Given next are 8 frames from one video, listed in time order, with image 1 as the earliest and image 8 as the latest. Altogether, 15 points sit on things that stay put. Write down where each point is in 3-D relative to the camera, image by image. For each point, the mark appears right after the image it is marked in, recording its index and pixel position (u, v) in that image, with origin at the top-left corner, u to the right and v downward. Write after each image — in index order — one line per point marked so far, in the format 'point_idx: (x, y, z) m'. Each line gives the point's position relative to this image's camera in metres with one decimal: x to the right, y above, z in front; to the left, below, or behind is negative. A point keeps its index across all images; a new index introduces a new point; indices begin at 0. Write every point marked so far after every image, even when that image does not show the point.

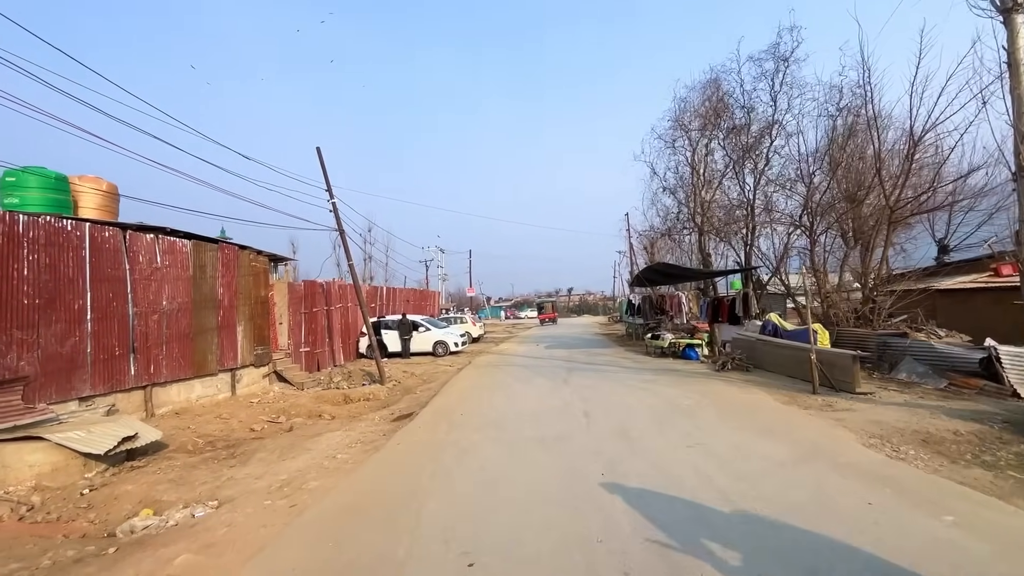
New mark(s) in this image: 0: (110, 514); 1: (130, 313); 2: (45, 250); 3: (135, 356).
0: (-5.1, -2.8, +6.1) m
1: (-8.3, -0.5, +10.5) m
2: (-8.6, +0.7, +8.9) m
3: (-8.2, -1.5, +10.5) m
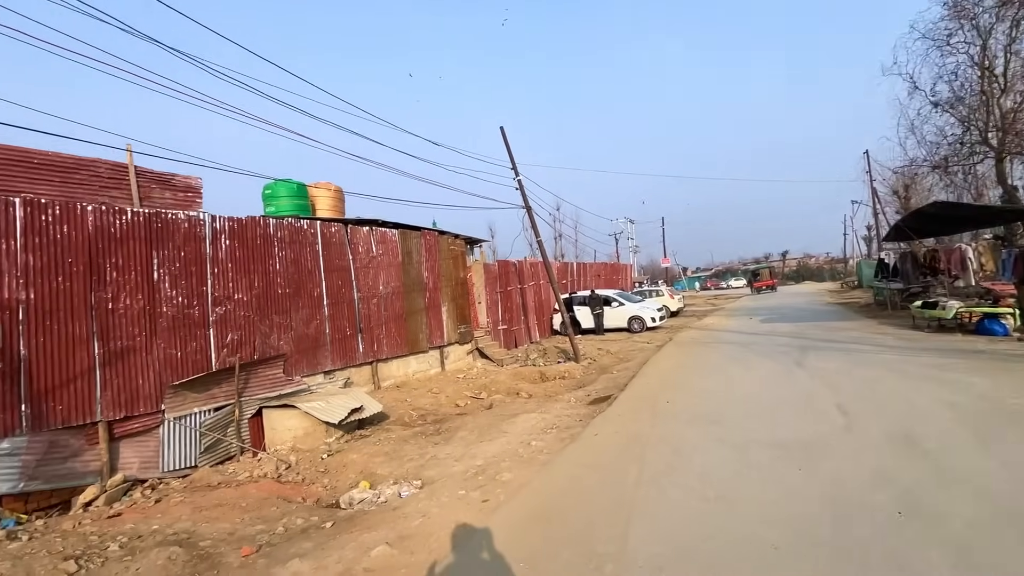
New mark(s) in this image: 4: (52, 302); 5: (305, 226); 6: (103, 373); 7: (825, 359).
0: (-2.4, -2.7, +6.6) m
1: (-3.8, -0.2, +11.9) m
2: (-4.8, +0.9, +10.5) m
3: (-3.7, -1.2, +11.9) m
4: (-6.9, -0.2, +7.3) m
5: (-4.7, +1.4, +10.9) m
6: (-6.5, -1.4, +7.7) m
7: (+6.2, -1.4, +9.5) m
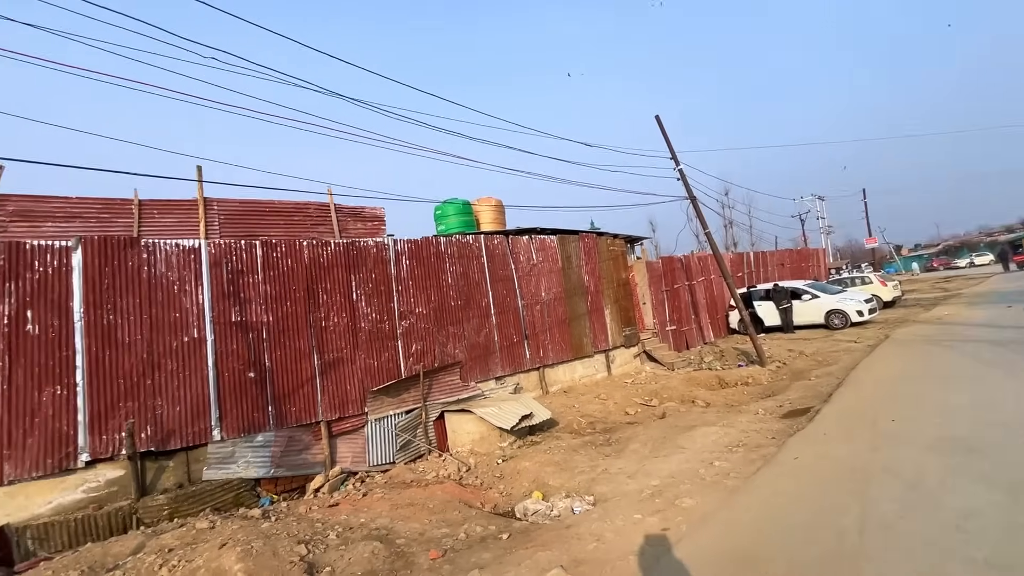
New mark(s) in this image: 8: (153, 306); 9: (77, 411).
0: (0.0, -2.8, +6.8) m
1: (+0.2, -0.4, +12.2) m
2: (-1.2, +0.6, +11.2) m
3: (+0.4, -1.4, +12.2) m
4: (-4.2, -0.7, +8.9) m
5: (-1.0, +1.1, +11.6) m
6: (-3.6, -1.8, +9.1) m
7: (+8.9, -1.1, +6.8) m
8: (-5.9, -0.3, +8.0) m
9: (-6.6, -1.8, +7.3) m
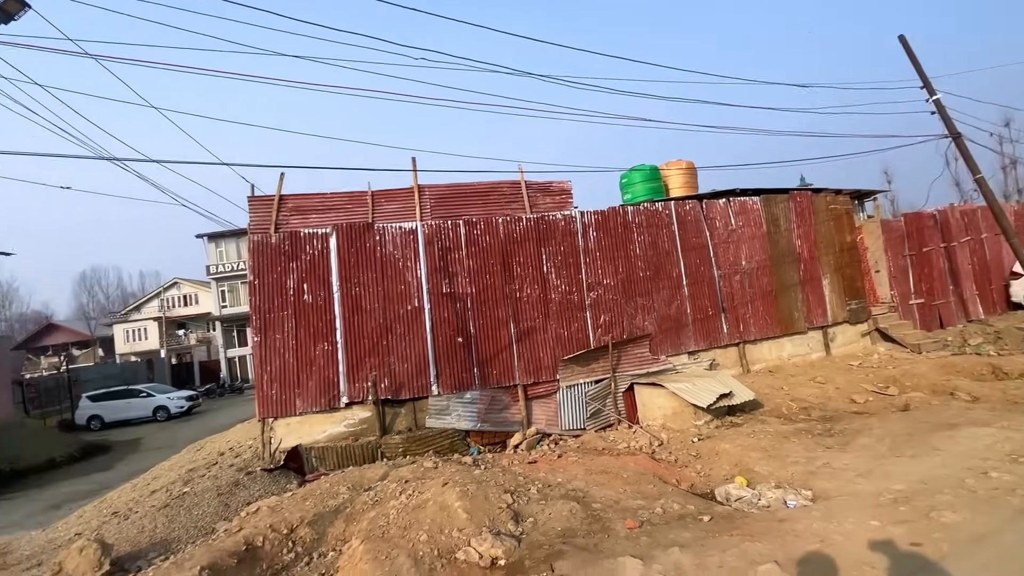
0: (+2.7, -2.4, +6.4) m
1: (+4.8, +0.3, +11.3) m
2: (+3.0, +1.3, +10.8) m
3: (+4.9, -0.6, +11.2) m
4: (-0.6, -0.1, +9.8) m
5: (+3.4, +1.8, +11.0) m
6: (+0.1, -1.2, +9.8) m
7: (+10.9, -0.6, +3.0) m
8: (-2.5, +0.2, +9.6) m
9: (-3.3, -1.4, +9.3) m
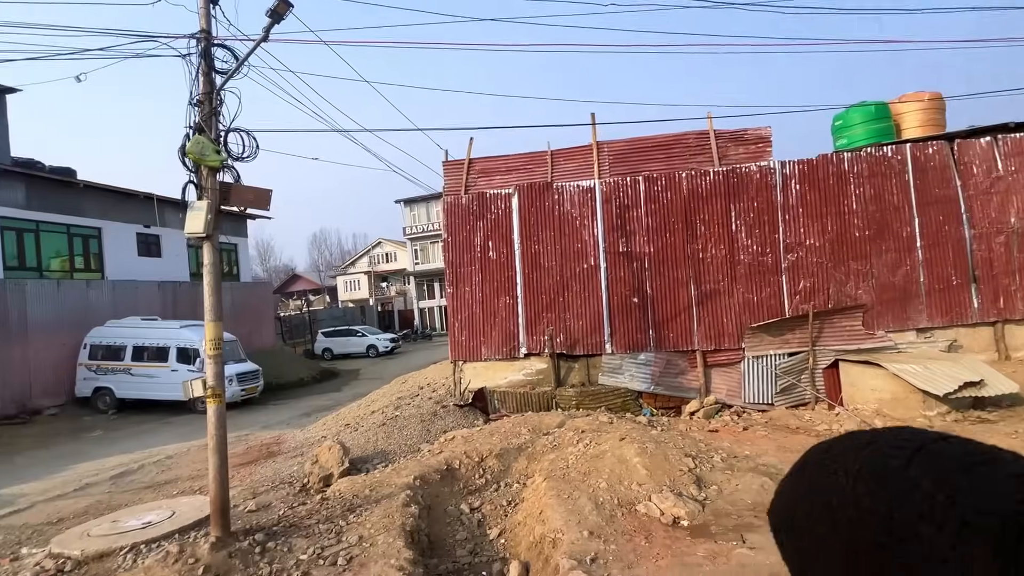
0: (+4.8, -2.0, +5.3) m
1: (+8.5, +1.0, +9.0) m
2: (+6.7, +2.0, +9.0) m
3: (+8.6, 0.0, +8.9) m
4: (+2.9, +0.7, +9.4) m
5: (+7.1, +2.5, +9.1) m
6: (+3.6, -0.4, +9.3) m
7: (+11.5, -0.8, -0.8) m
8: (+1.0, +1.0, +9.8) m
9: (+0.1, -0.5, +9.9) m
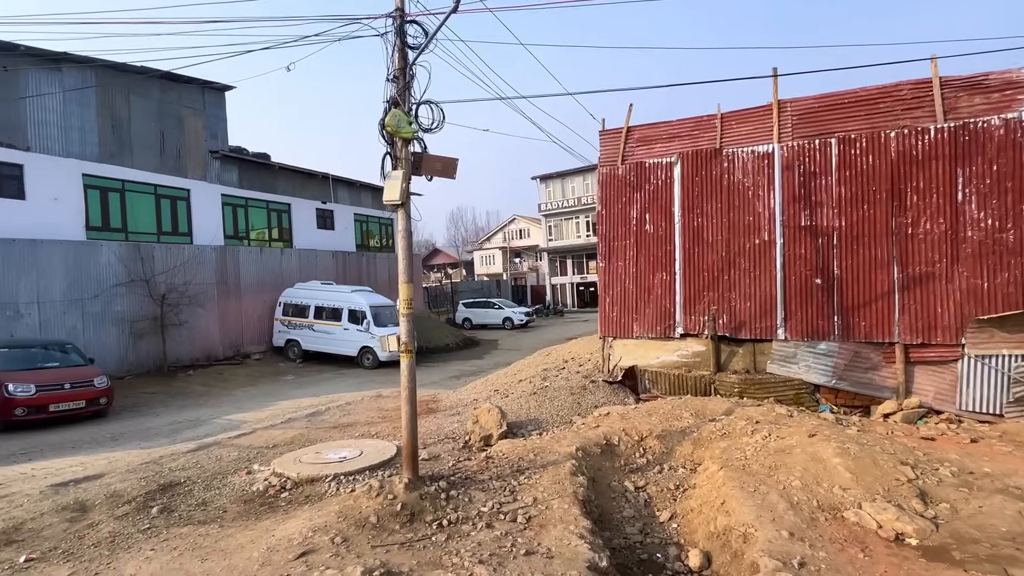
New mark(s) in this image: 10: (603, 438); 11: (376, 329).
0: (+6.5, -1.9, +3.8) m
1: (+11.0, +1.0, +6.2) m
2: (+9.3, +2.1, +6.7) m
3: (+11.1, +0.1, +6.2) m
4: (+5.8, +1.0, +8.0) m
5: (+9.8, +2.7, +6.6) m
6: (+6.3, -0.2, +7.8) m
7: (+11.4, -1.2, -3.9) m
8: (+4.0, +1.4, +8.9) m
9: (+3.1, -0.1, +9.3) m
10: (+1.2, -2.0, +6.5) m
11: (-4.9, -1.5, +17.3) m
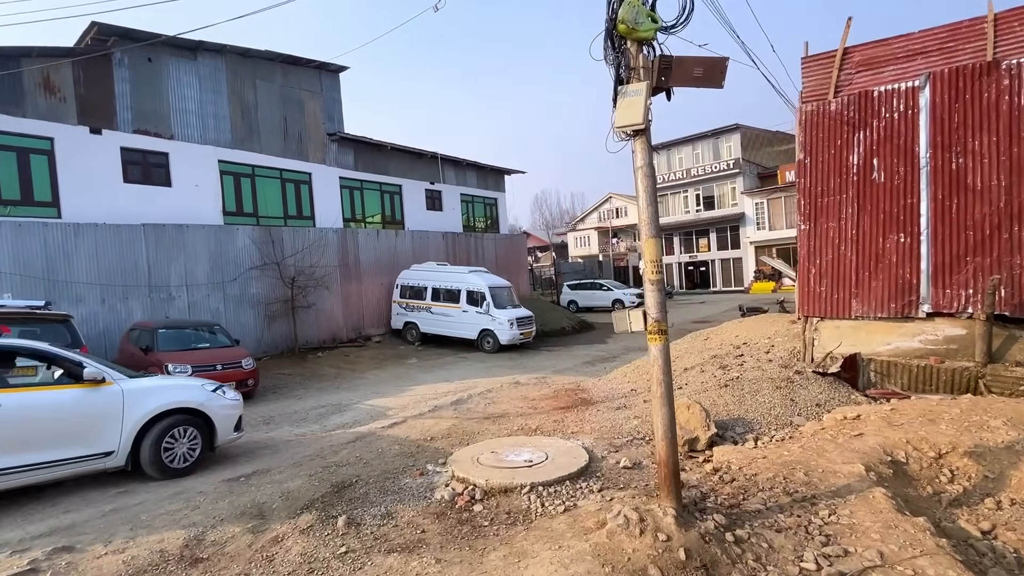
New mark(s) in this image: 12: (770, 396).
0: (+8.4, -1.5, +1.2) m
1: (+13.2, +1.5, +2.7) m
2: (+11.6, +2.6, +3.4) m
3: (+13.3, +0.6, +2.7) m
4: (+8.4, +1.5, +5.4) m
5: (+12.0, +3.2, +3.2) m
6: (+8.9, +0.3, +5.1) m
7: (+11.9, -1.0, -7.2) m
8: (+6.8, +1.9, +6.5) m
9: (+6.0, +0.4, +7.1) m
10: (+3.7, -1.6, +4.7) m
11: (-0.5, -0.8, +16.4) m
12: (+3.8, -1.6, +7.1) m
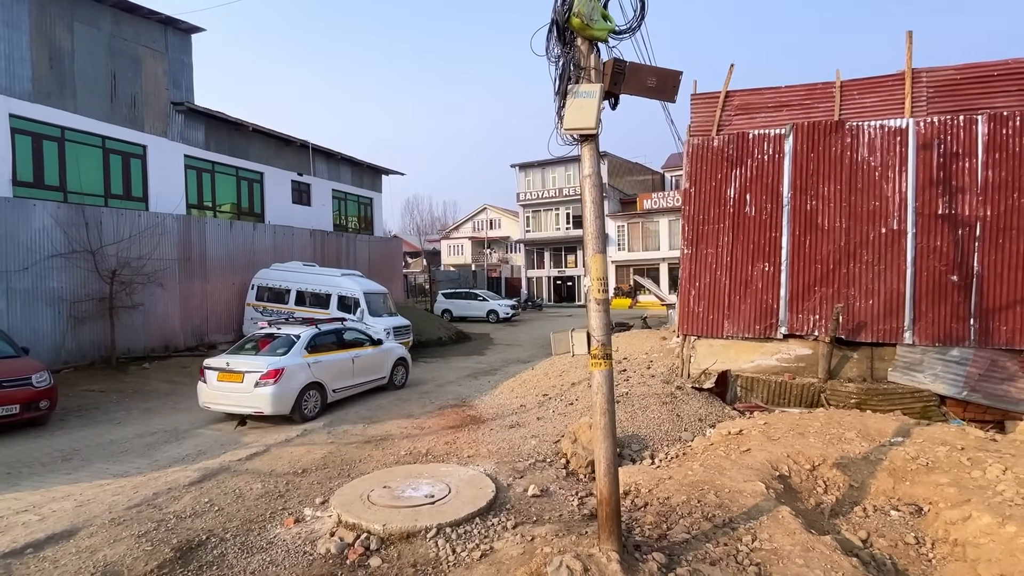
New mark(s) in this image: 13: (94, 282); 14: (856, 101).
0: (+8.2, -2.0, +2.9) m
1: (+12.6, +0.8, +5.7) m
2: (+10.9, +2.0, +6.0) m
3: (+12.7, -0.1, +5.7) m
4: (+7.2, +1.0, +7.0) m
5: (+11.4, +2.5, +6.0) m
6: (+7.8, -0.2, +6.9) m
7: (+14.0, -1.6, -4.2) m
8: (+5.4, +1.5, +7.7) m
9: (+4.4, 0.0, +8.0) m
10: (+2.8, -1.9, +5.0) m
11: (-4.4, -1.0, +15.1) m
12: (+2.2, -1.9, +7.4) m
13: (-10.9, +0.2, +12.6) m
14: (+5.6, +3.0, +7.9) m
